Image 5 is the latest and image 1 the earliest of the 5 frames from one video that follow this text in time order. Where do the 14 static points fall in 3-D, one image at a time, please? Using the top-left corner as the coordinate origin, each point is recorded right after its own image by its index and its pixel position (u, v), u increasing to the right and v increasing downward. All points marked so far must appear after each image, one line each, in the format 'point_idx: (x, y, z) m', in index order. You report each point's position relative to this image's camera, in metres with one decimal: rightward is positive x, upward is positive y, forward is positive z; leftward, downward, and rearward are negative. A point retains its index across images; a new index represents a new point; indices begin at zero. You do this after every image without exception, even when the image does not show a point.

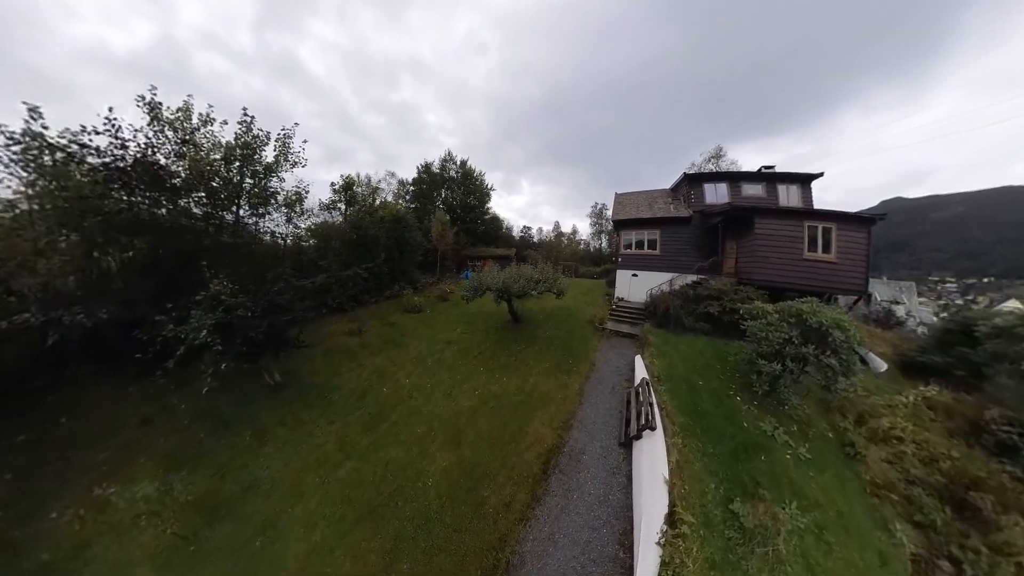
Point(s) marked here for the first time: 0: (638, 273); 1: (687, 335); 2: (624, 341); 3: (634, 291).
0: (+6.1, +0.7, +19.9) m
1: (+7.1, -1.9, +16.1) m
2: (+4.7, -2.3, +17.0) m
3: (+6.0, -0.2, +20.0) m
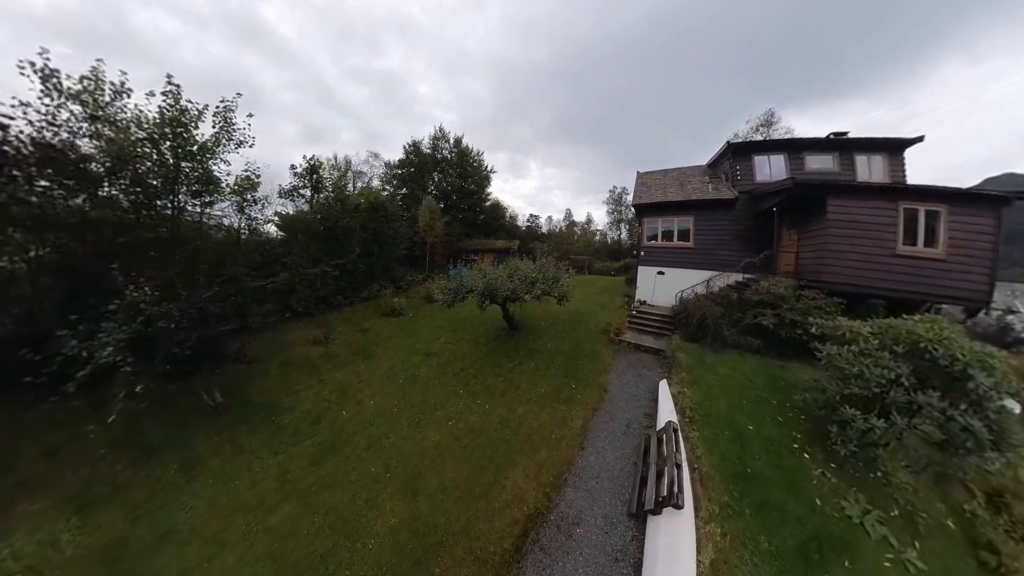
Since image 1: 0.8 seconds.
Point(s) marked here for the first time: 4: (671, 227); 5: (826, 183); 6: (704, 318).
0: (+6.2, +0.7, +16.3) m
1: (+6.8, -2.0, +12.5) m
2: (+4.5, -2.4, +13.6) m
3: (+6.1, -0.2, +16.4) m
4: (+6.4, +2.5, +16.4) m
5: (+9.3, +3.1, +11.9) m
6: (+6.4, -1.0, +13.6) m
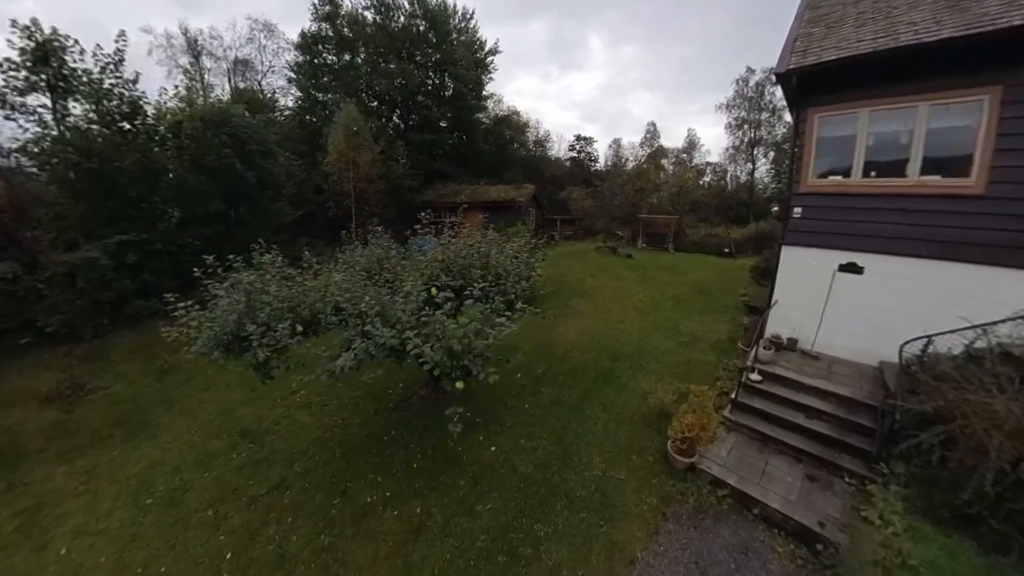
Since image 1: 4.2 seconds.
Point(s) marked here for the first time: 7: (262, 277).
0: (+5.2, +0.4, +5.8) m
1: (+4.4, -2.9, +2.5) m
2: (+2.6, -2.9, +4.3) m
3: (+5.1, -0.5, +6.1) m
4: (+5.4, +2.1, +5.6) m
5: (+6.6, +2.0, +0.3) m
6: (+4.4, -1.7, +3.4) m
7: (-2.7, +0.1, +5.2) m
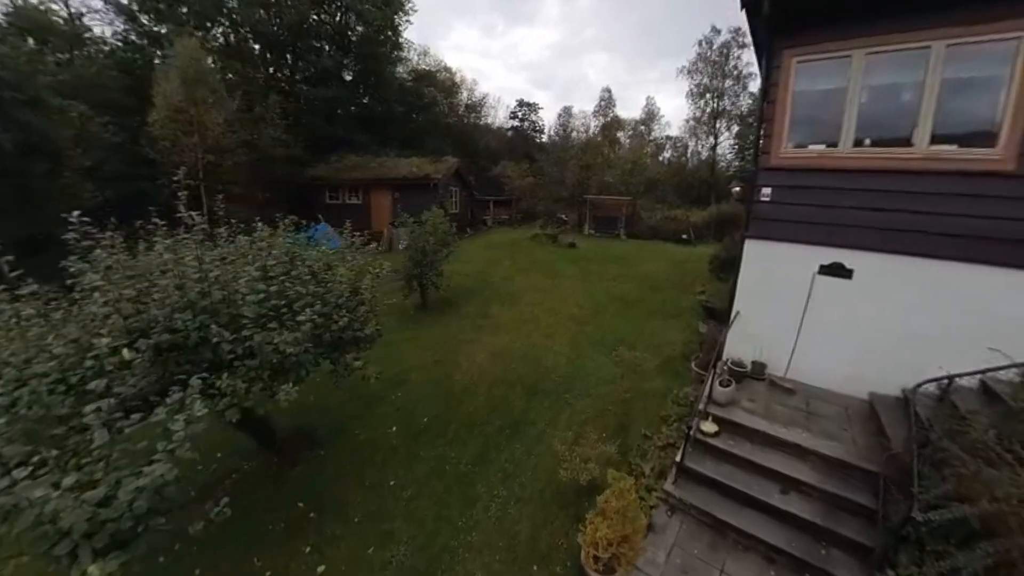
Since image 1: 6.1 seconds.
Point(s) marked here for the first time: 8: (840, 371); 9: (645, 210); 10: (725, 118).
0: (+3.9, +0.3, +4.4) m
1: (+3.3, -3.2, +1.2) m
2: (+1.5, -3.1, +2.9) m
3: (+3.8, -0.6, +4.7) m
4: (+4.1, +2.0, +4.1) m
5: (+5.7, +1.6, -1.0) m
6: (+3.3, -1.9, +2.1) m
7: (-4.0, -0.1, +3.2) m
8: (+3.9, -0.8, +4.7) m
9: (+3.9, +2.3, +11.8) m
10: (+8.3, +6.5, +15.6) m
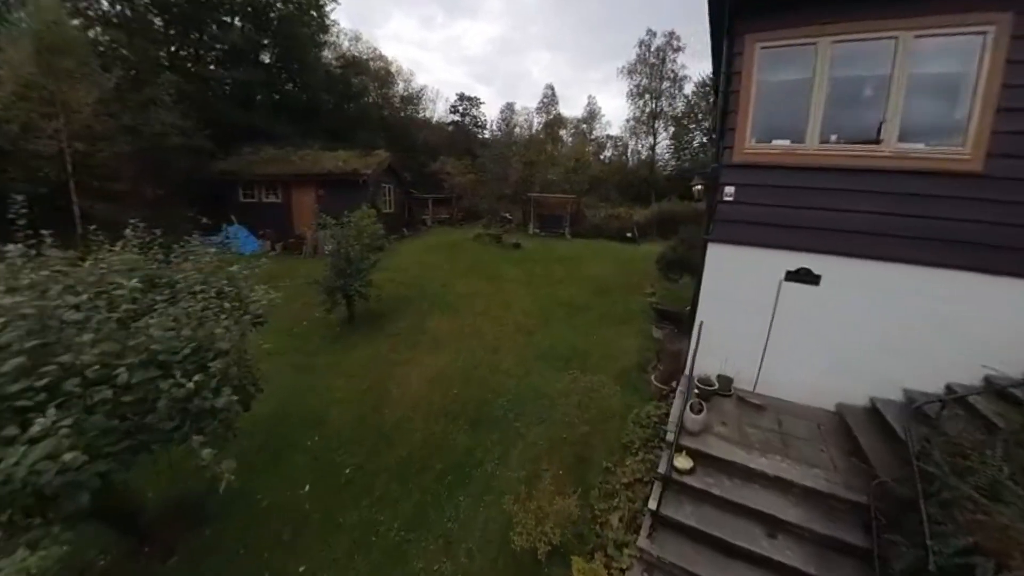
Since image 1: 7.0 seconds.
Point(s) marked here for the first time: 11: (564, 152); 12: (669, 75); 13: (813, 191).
0: (+3.3, +0.3, +4.4) m
1: (+3.3, -3.2, +1.1) m
2: (+1.2, -3.2, +2.6) m
3: (+3.1, -0.6, +4.7) m
4: (+3.5, +2.0, +4.0) m
5: (+5.7, +1.6, -0.8) m
6: (+3.1, -1.9, +2.0) m
7: (-4.4, -0.3, +2.1) m
8: (+3.3, -0.9, +4.6) m
9: (+2.3, +2.3, +11.7) m
10: (+6.0, +6.7, +16.0) m
11: (+2.1, +4.7, +13.6) m
12: (+6.1, +8.2, +15.6) m
13: (+3.1, +1.1, +4.4) m
